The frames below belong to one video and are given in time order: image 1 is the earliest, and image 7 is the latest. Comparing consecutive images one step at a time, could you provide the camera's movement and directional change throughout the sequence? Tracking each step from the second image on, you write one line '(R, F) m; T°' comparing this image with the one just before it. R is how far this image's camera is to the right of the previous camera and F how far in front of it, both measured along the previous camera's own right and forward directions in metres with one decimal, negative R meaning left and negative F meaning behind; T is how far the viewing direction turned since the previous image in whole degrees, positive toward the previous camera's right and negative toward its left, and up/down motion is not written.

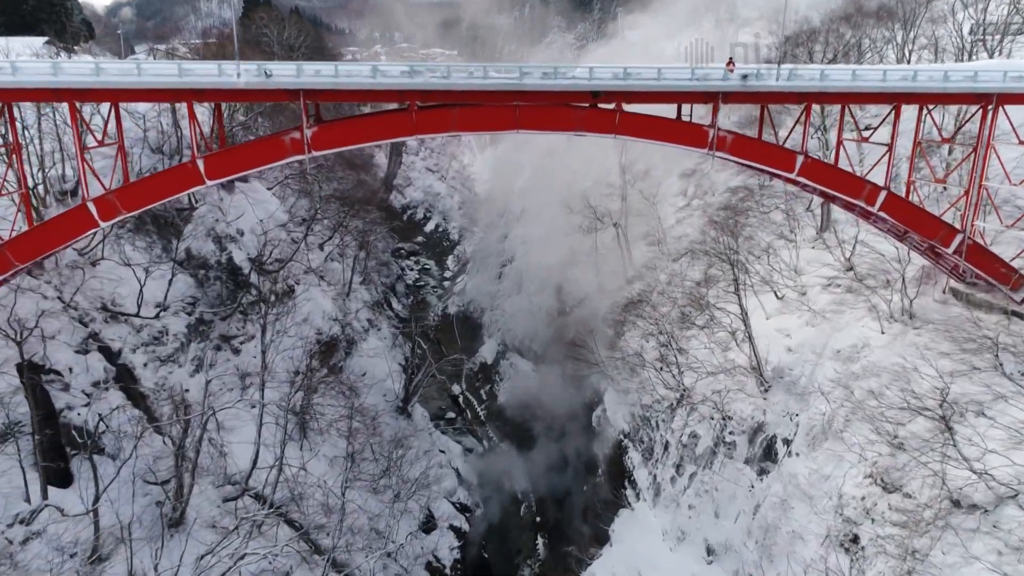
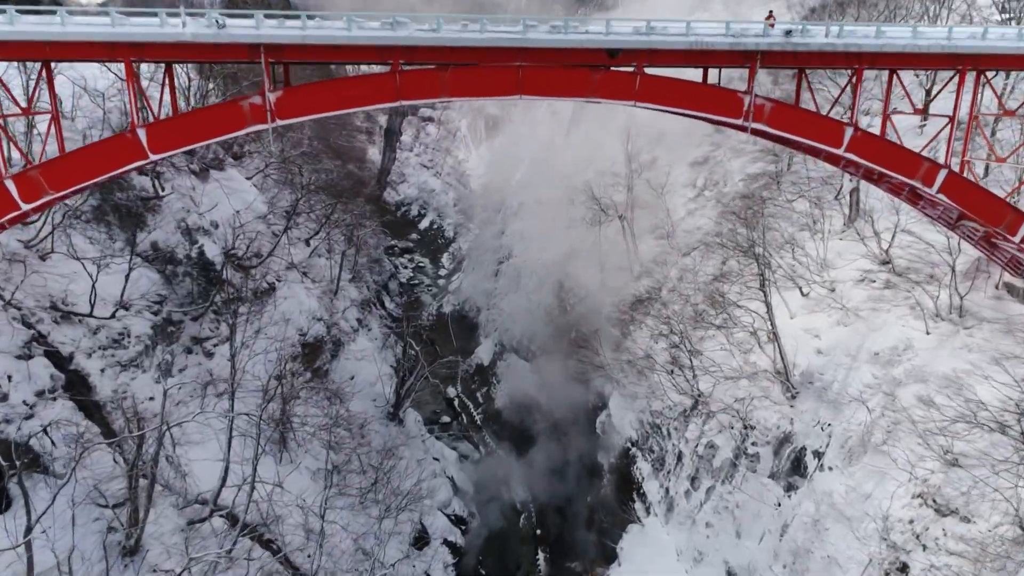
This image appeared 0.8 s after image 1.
(-0.1, +1.5) m; 0°
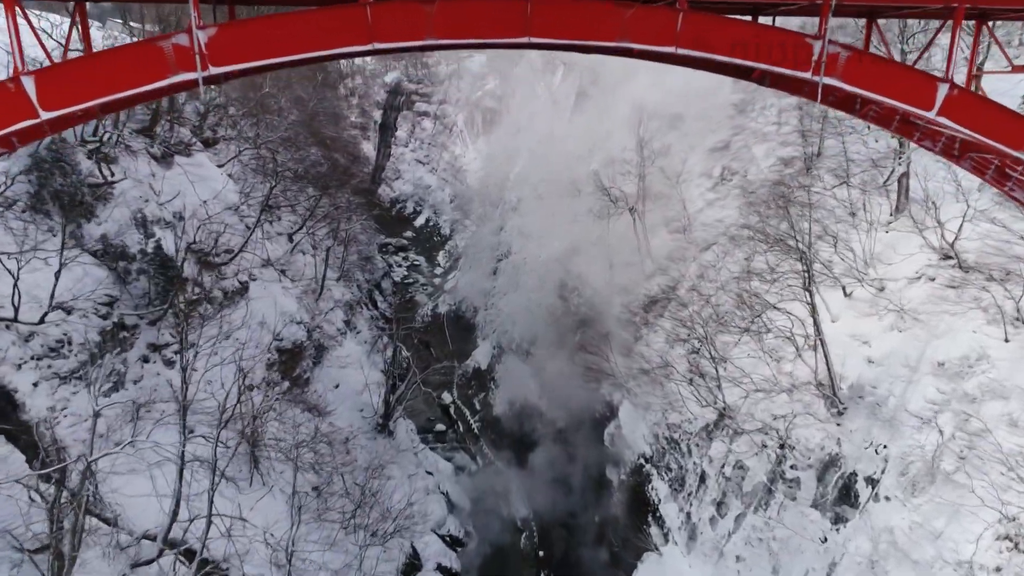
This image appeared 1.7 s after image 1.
(-0.1, +1.8) m; 0°
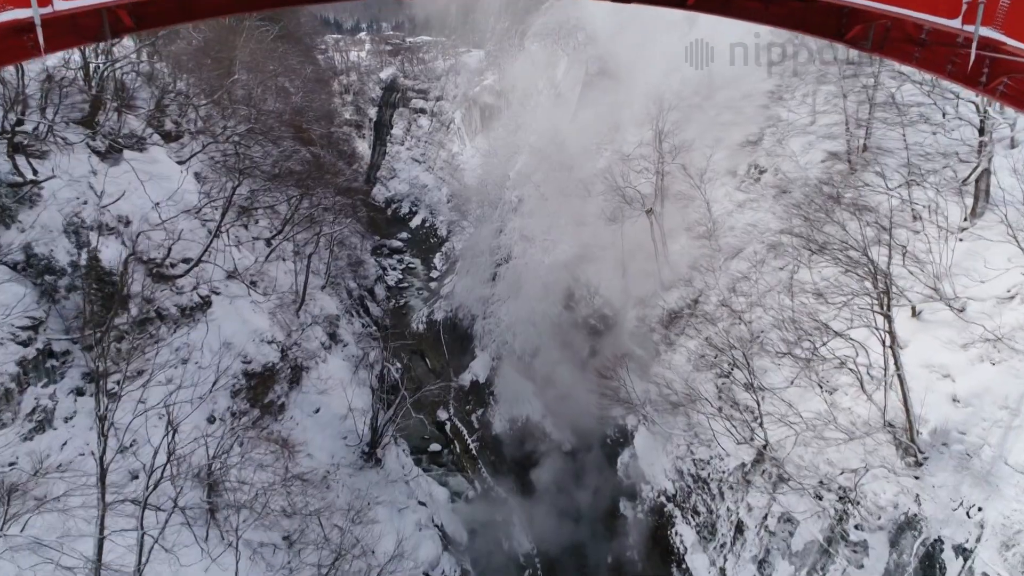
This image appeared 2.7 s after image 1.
(-0.1, +2.1) m; 0°
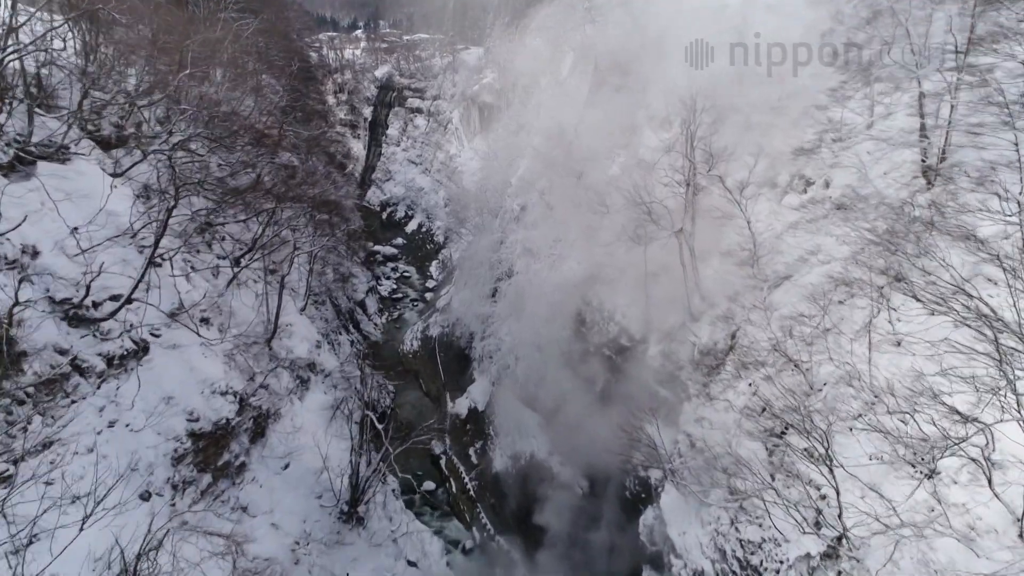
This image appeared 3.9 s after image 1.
(-0.1, +2.6) m; 0°
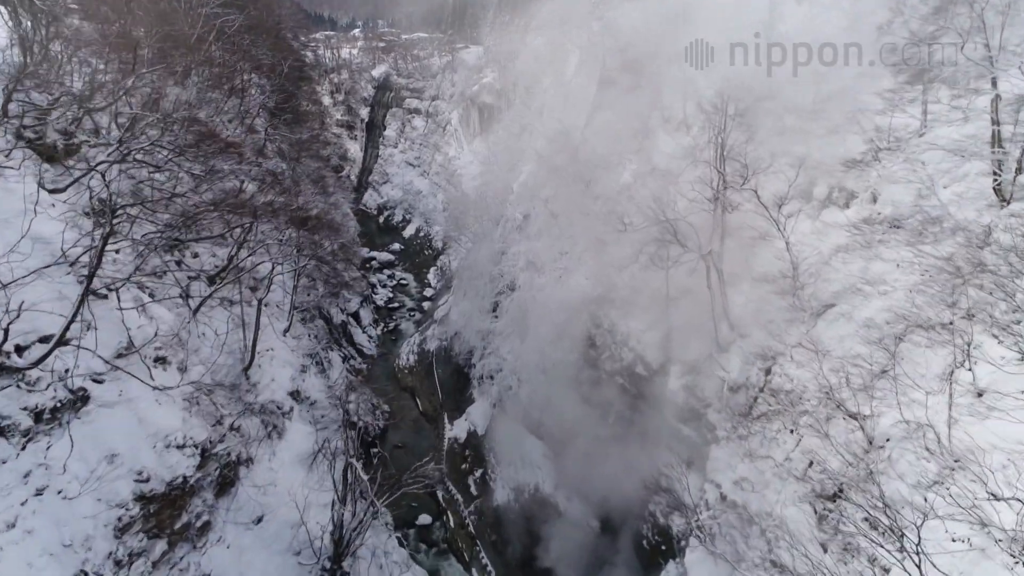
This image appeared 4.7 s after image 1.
(-0.1, +1.7) m; 0°
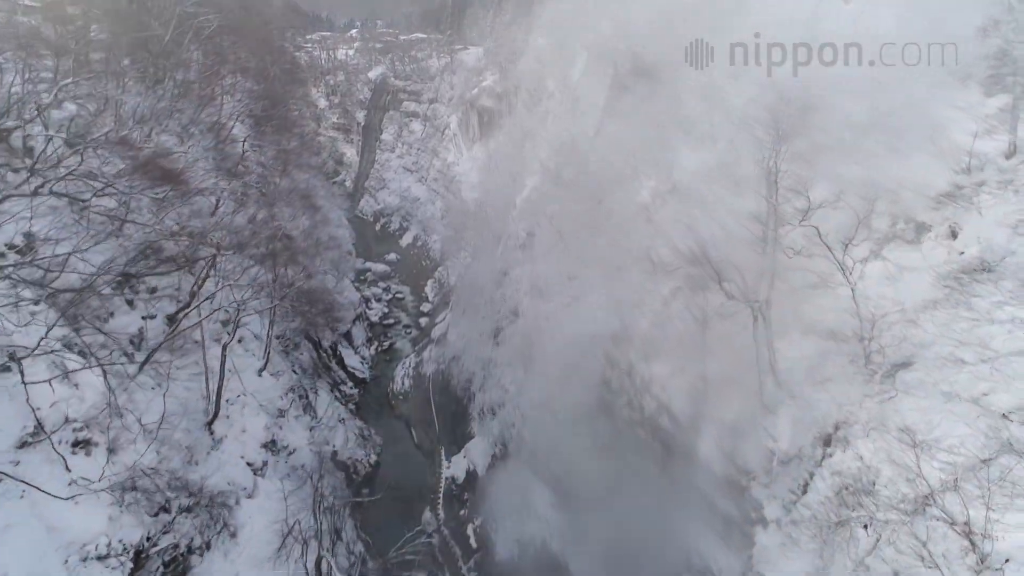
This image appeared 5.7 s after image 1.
(-0.1, +2.1) m; 0°
